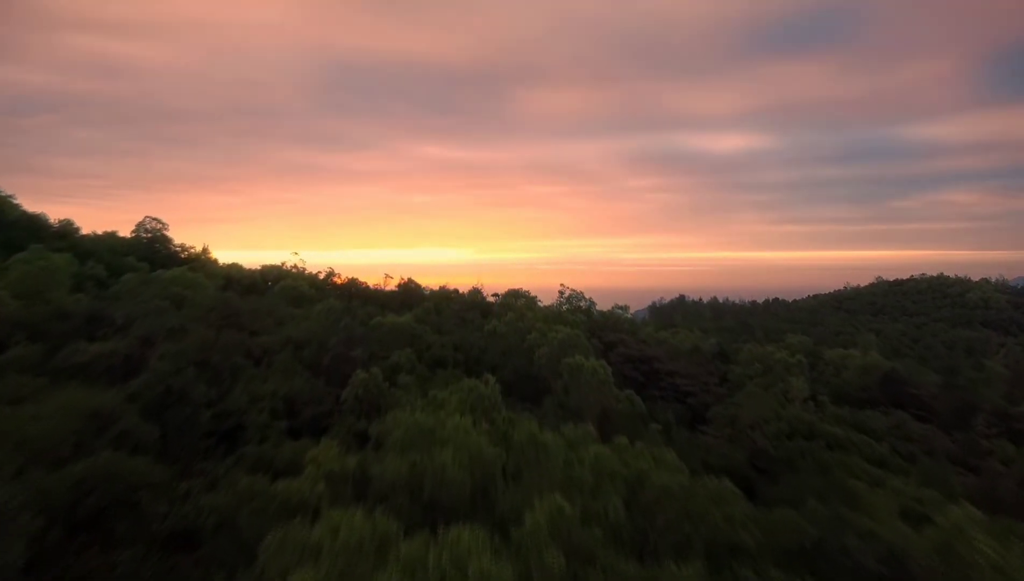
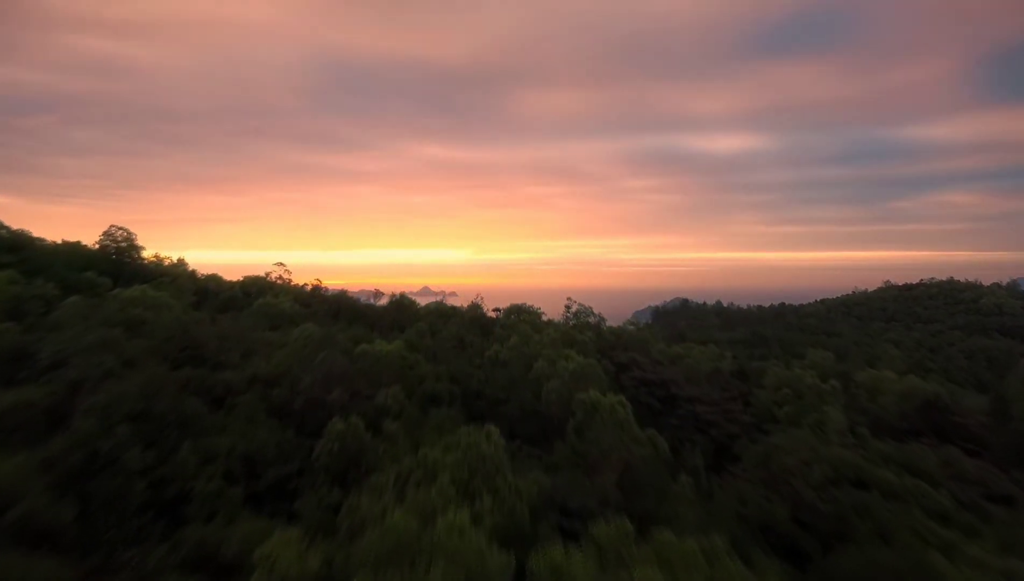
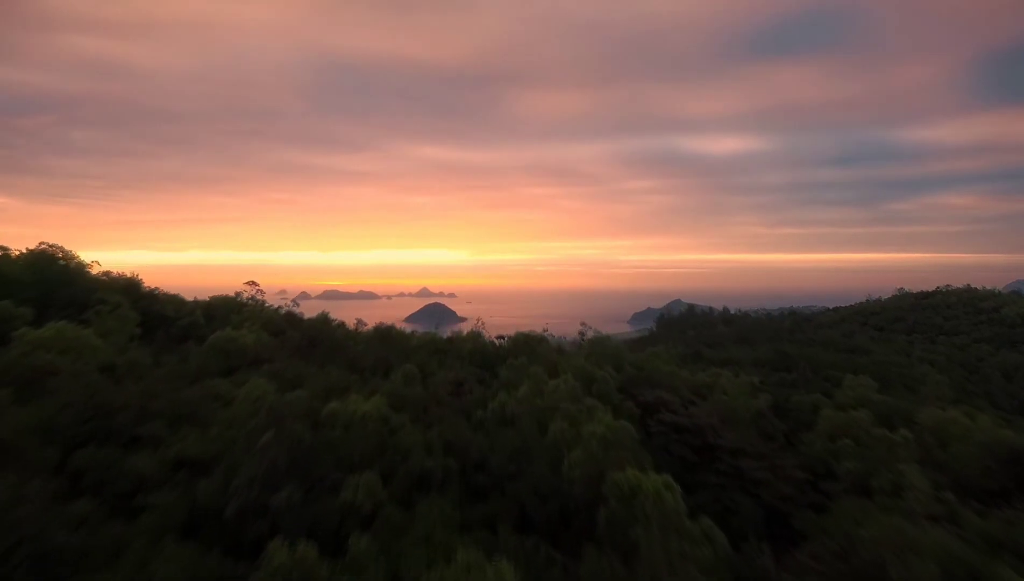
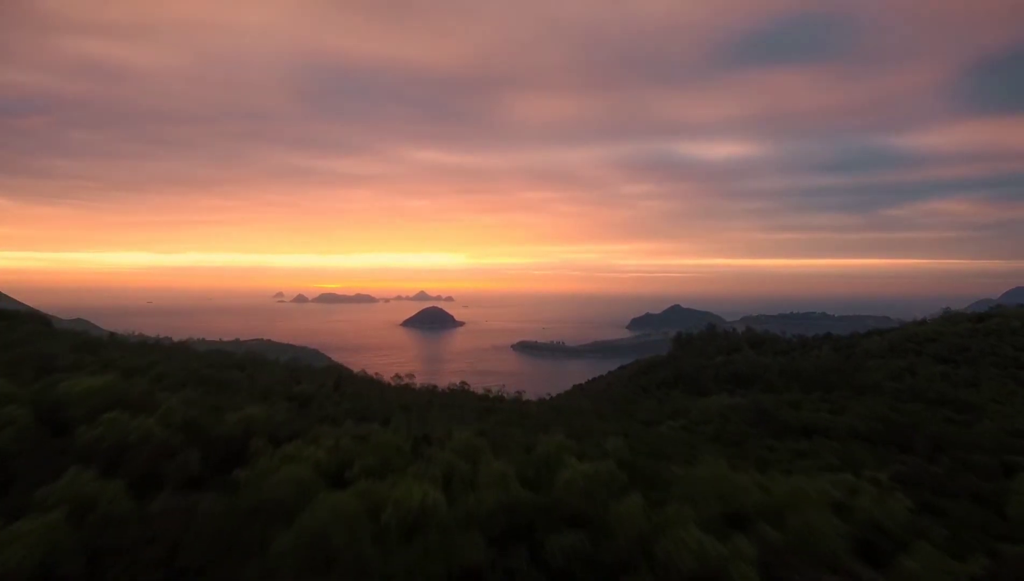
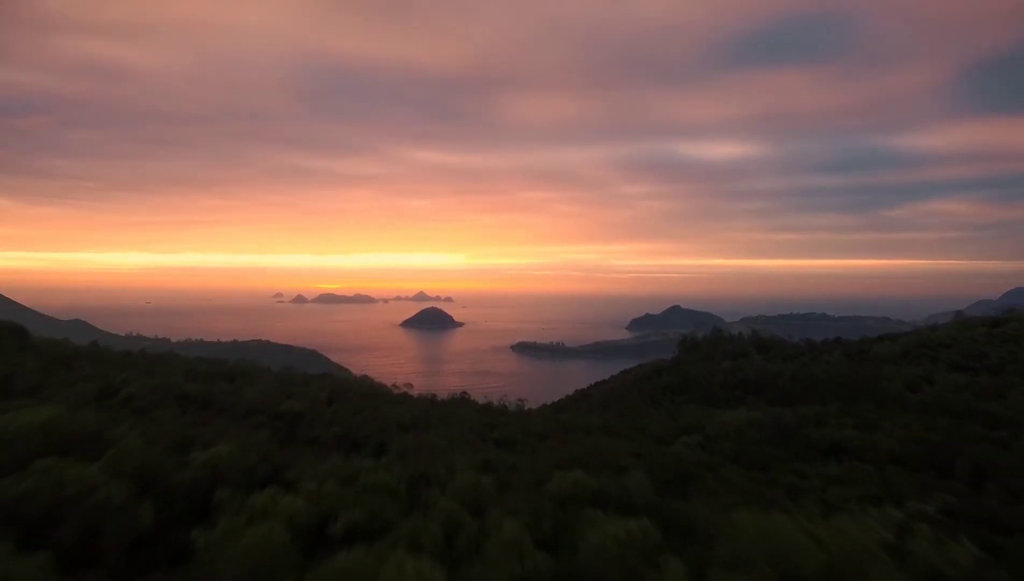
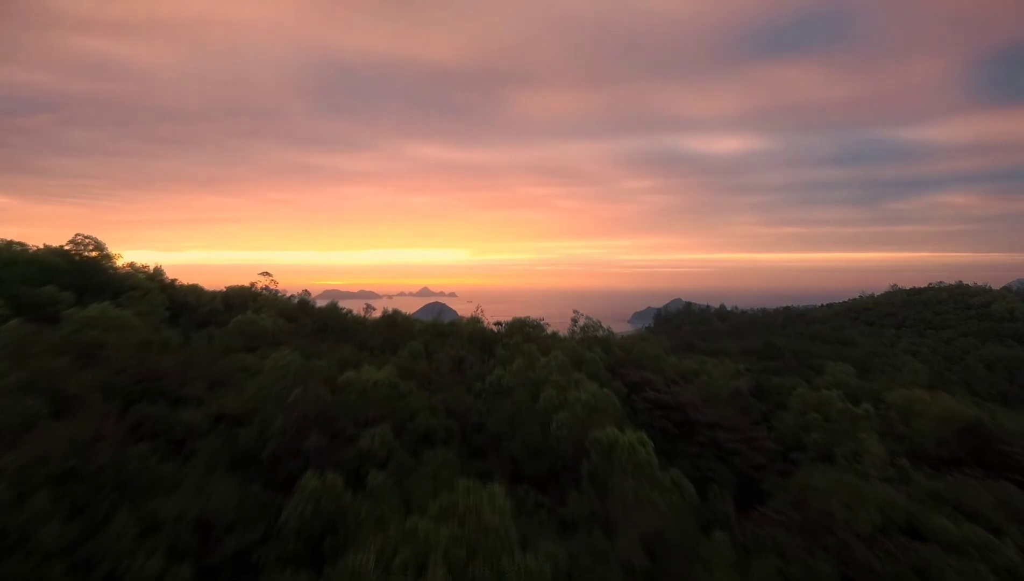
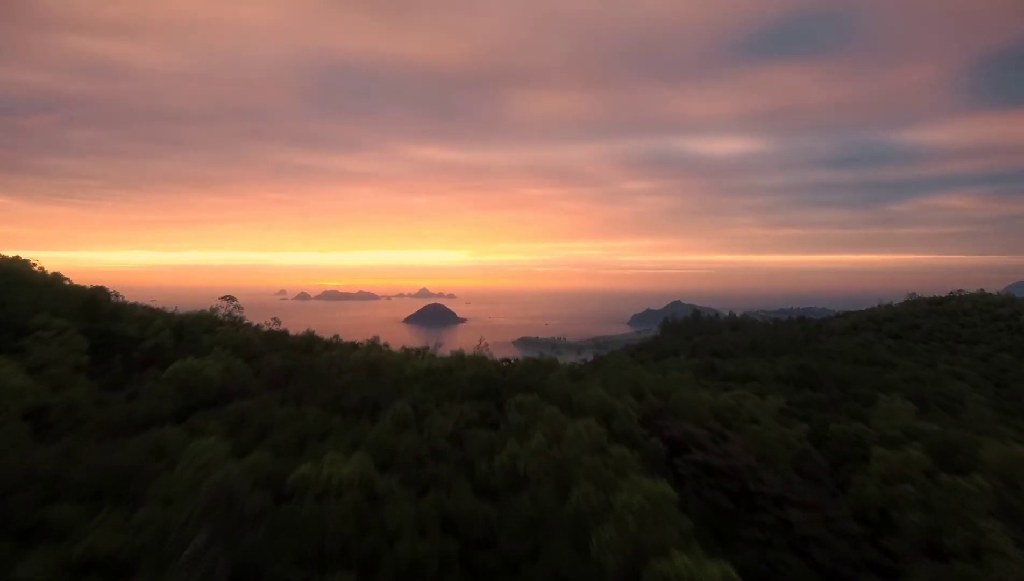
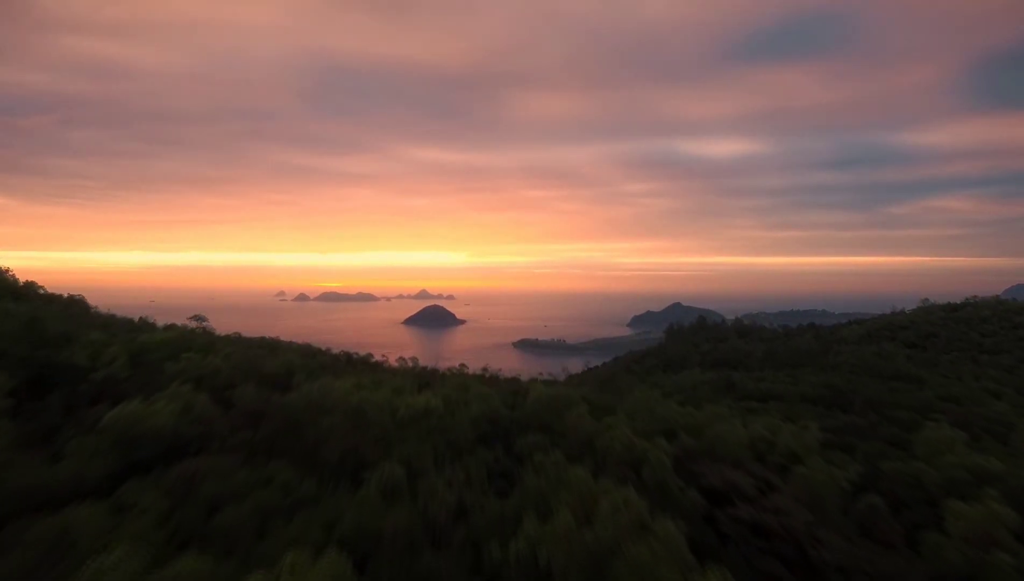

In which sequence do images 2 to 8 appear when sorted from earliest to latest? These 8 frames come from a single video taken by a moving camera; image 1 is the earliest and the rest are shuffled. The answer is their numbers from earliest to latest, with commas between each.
2, 6, 3, 7, 8, 4, 5
